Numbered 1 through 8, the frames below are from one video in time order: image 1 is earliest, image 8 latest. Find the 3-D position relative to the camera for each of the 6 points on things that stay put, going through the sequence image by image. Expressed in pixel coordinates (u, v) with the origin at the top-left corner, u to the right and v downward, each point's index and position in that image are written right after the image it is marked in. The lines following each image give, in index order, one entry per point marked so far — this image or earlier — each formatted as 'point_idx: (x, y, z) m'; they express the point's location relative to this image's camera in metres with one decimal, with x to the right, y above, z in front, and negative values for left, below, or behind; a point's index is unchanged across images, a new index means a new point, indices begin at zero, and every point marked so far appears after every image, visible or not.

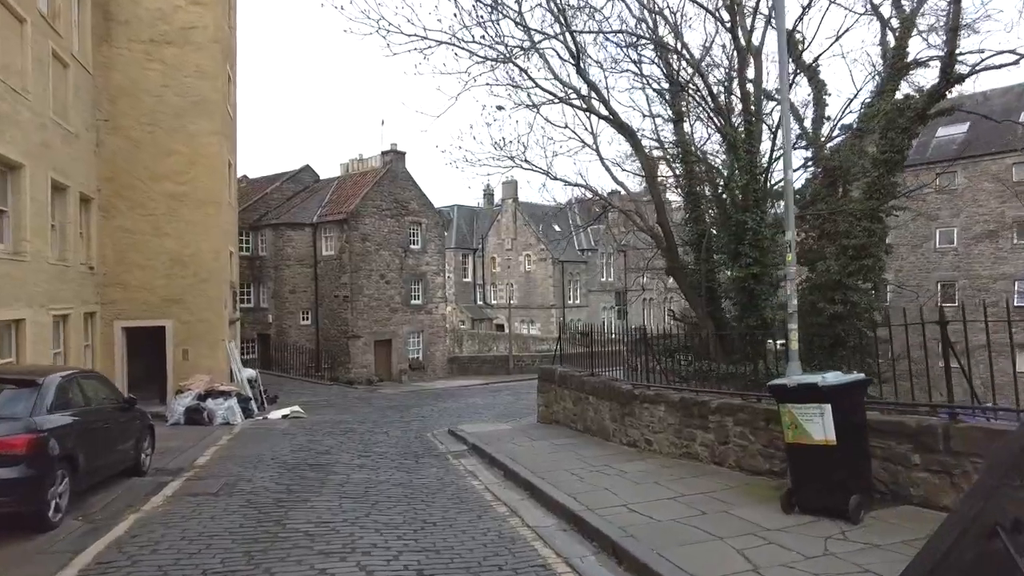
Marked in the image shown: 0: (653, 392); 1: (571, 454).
0: (+1.9, -1.4, +8.9) m
1: (+0.9, -2.4, +9.3) m
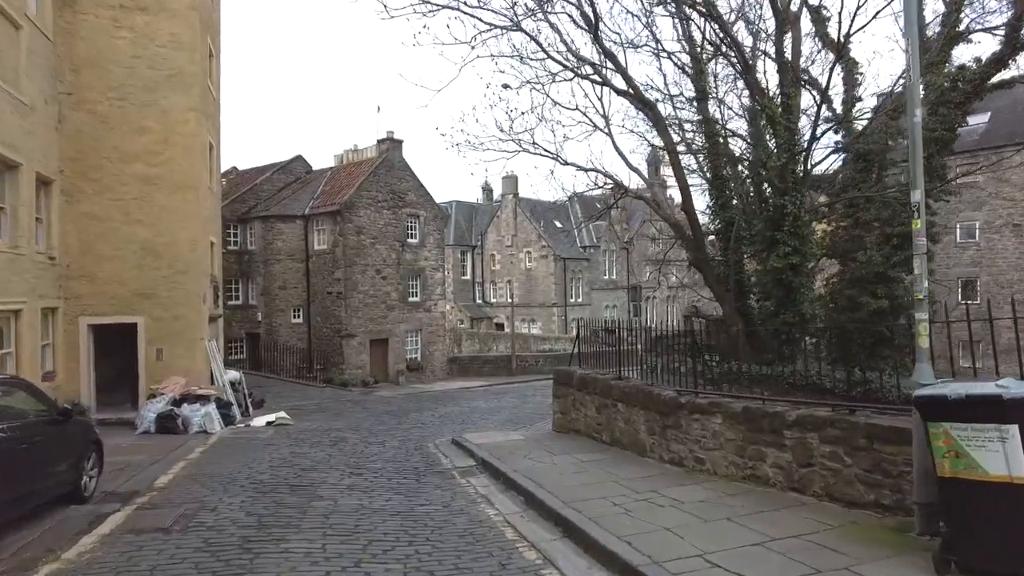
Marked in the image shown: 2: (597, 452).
0: (+2.2, -1.3, +7.4) m
1: (+1.1, -2.2, +7.8) m
2: (+1.2, -2.4, +9.3) m
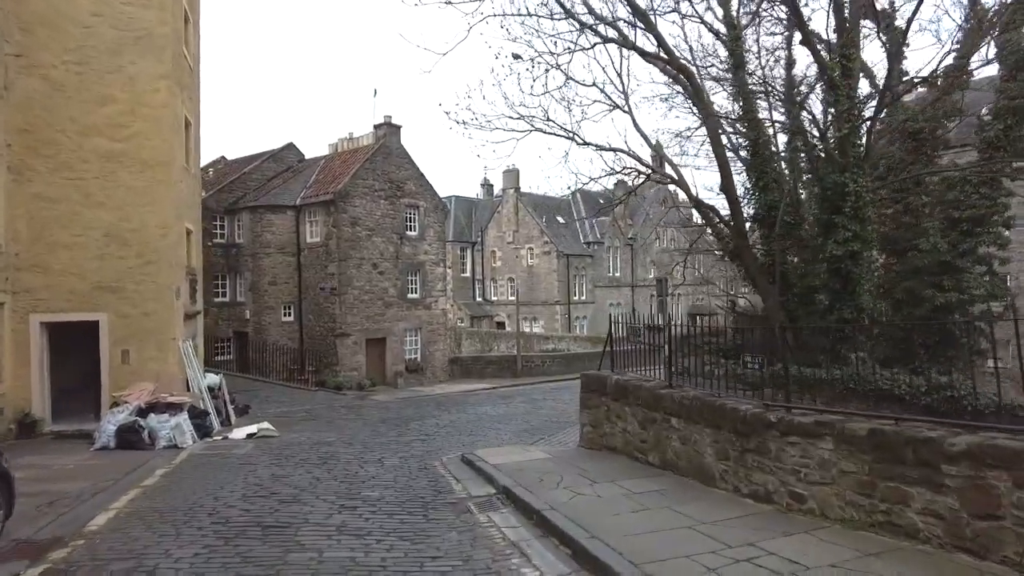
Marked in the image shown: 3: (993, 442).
0: (+2.5, -1.1, +5.6) m
1: (+1.5, -2.1, +6.0) m
2: (+1.5, -2.2, +7.5) m
3: (+3.1, -1.0, +4.2) m
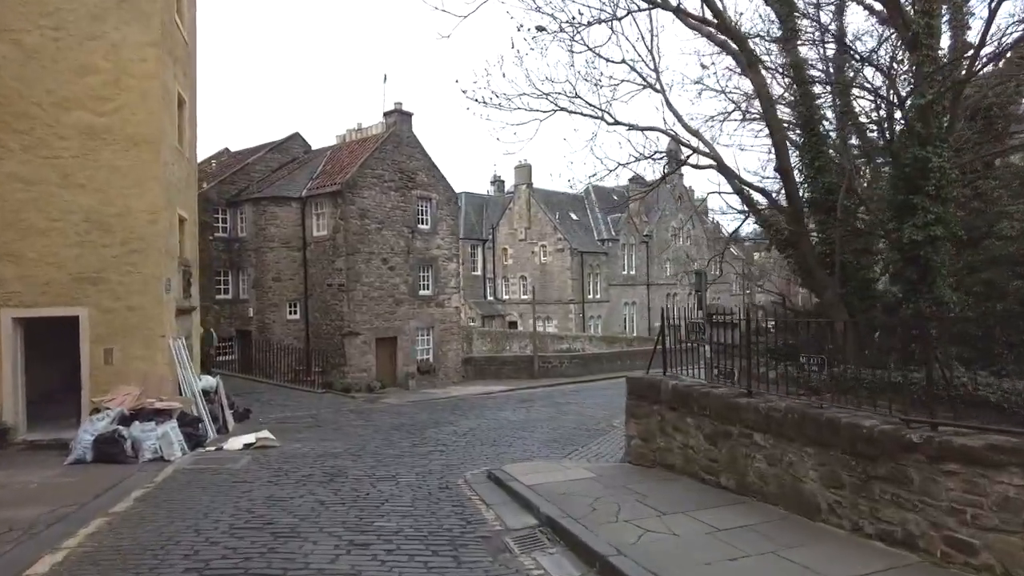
0: (+3.0, -1.0, +4.2) m
1: (+1.9, -1.9, +4.6) m
2: (+2.0, -2.1, +6.1) m
3: (+3.5, -0.9, +2.8) m
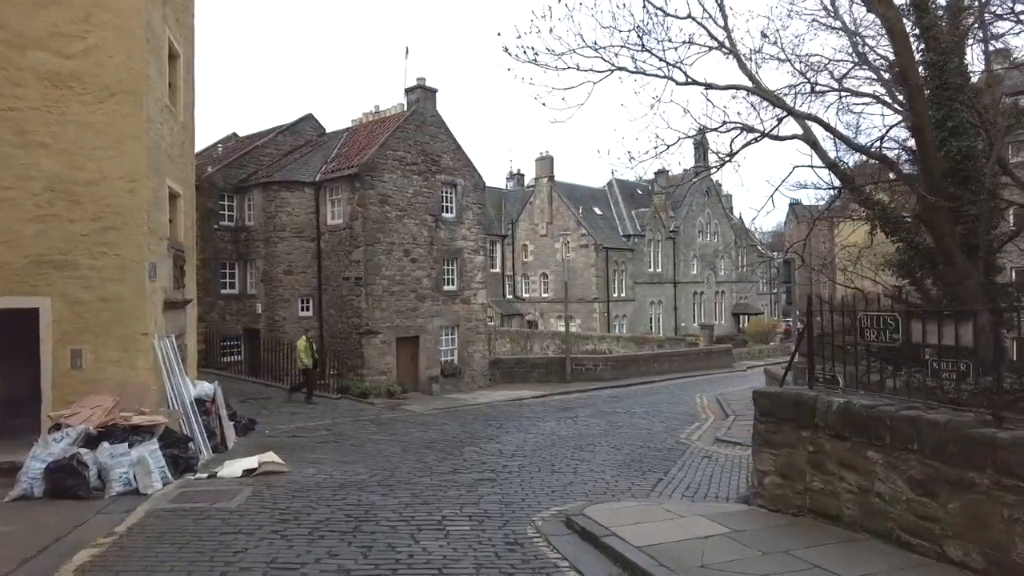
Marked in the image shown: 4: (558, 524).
0: (+3.8, -0.8, +1.8) m
1: (+2.7, -1.8, +2.2) m
2: (+2.8, -1.9, +3.7) m
3: (+4.3, -0.7, +0.4) m
4: (+0.5, -2.4, +6.8) m
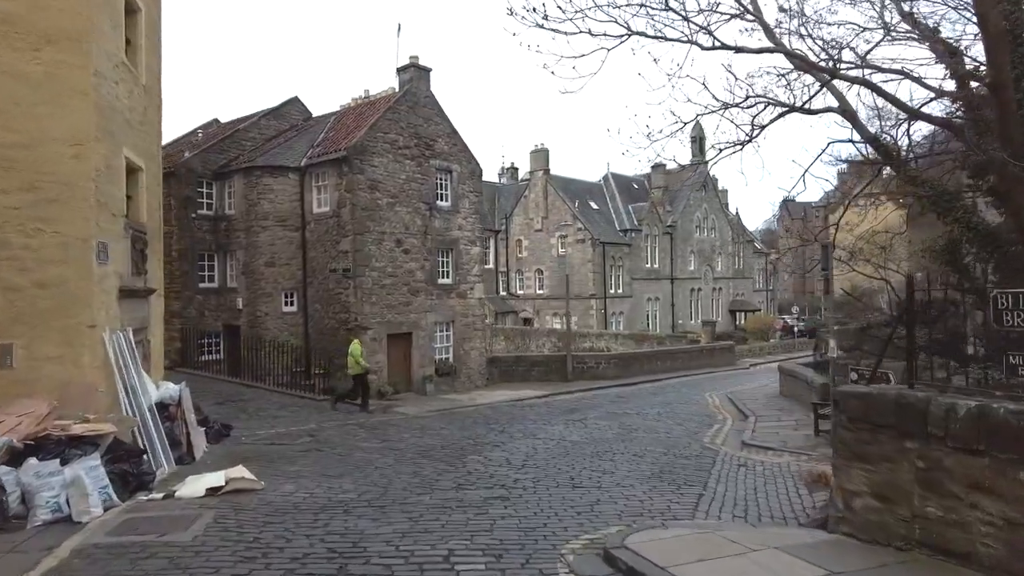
0: (+4.1, -0.6, +0.5) m
1: (+3.0, -1.6, +0.9) m
2: (+3.1, -1.7, +2.4) m
3: (+4.6, -0.5, -0.9) m
4: (+0.7, -2.2, +5.4) m
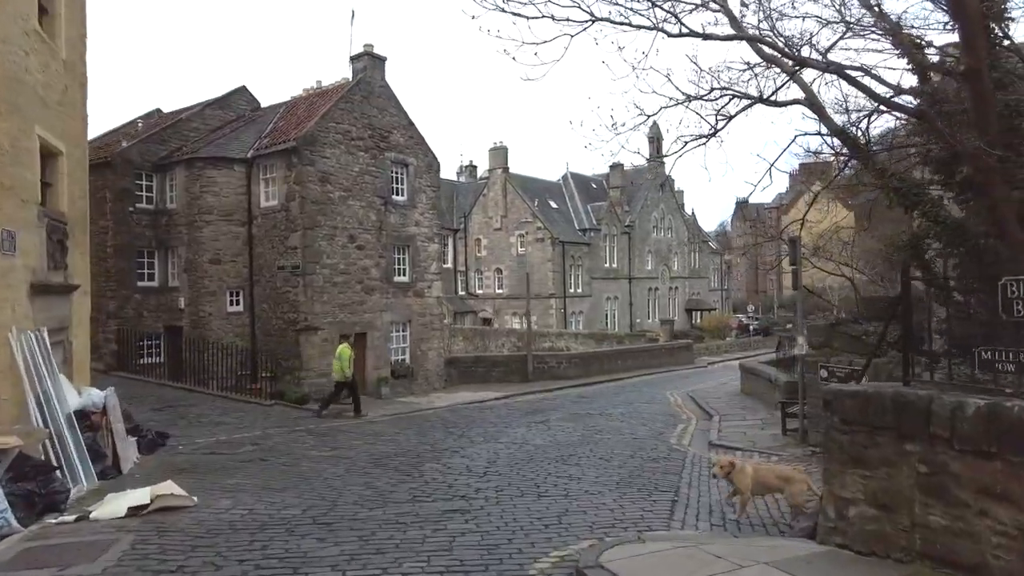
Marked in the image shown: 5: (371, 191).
0: (+4.1, -0.5, +0.1) m
1: (+3.0, -1.5, +0.4) m
2: (+3.0, -1.6, +2.0) m
3: (+4.7, -0.4, -1.2) m
4: (+0.4, -2.1, +4.8) m
5: (-4.2, +2.9, +19.5) m
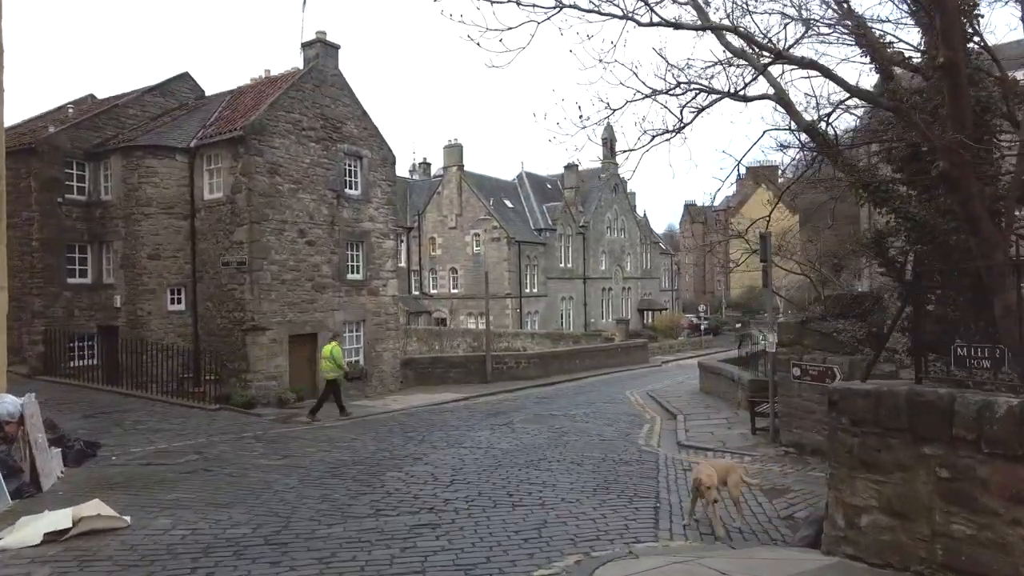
0: (+4.3, -0.5, -0.1) m
1: (+3.2, -1.4, +0.1) m
2: (+3.1, -1.5, +1.7) m
3: (+5.1, -0.3, -1.4) m
4: (+0.3, -2.1, +4.3) m
5: (-5.4, +3.0, +18.6) m
